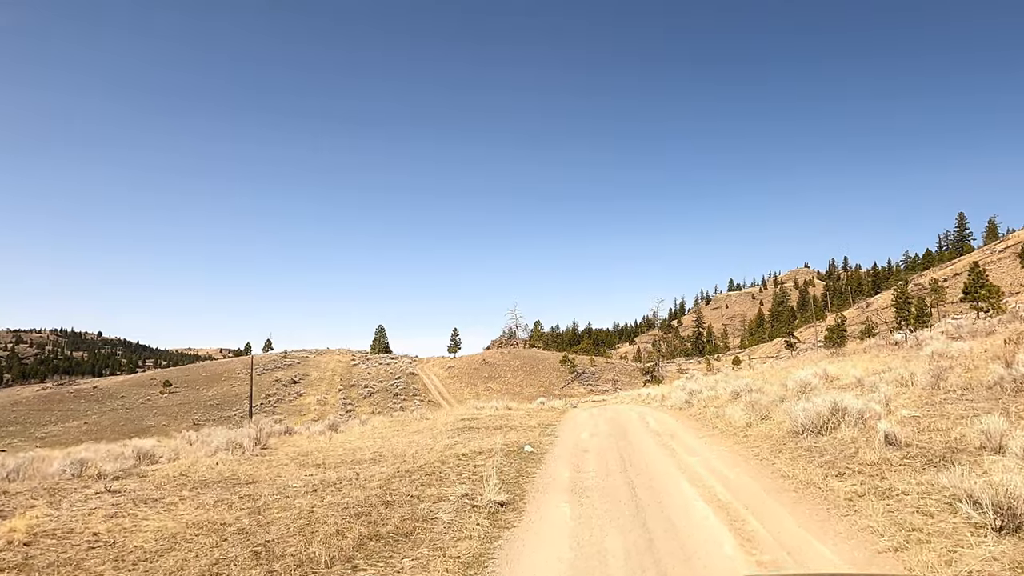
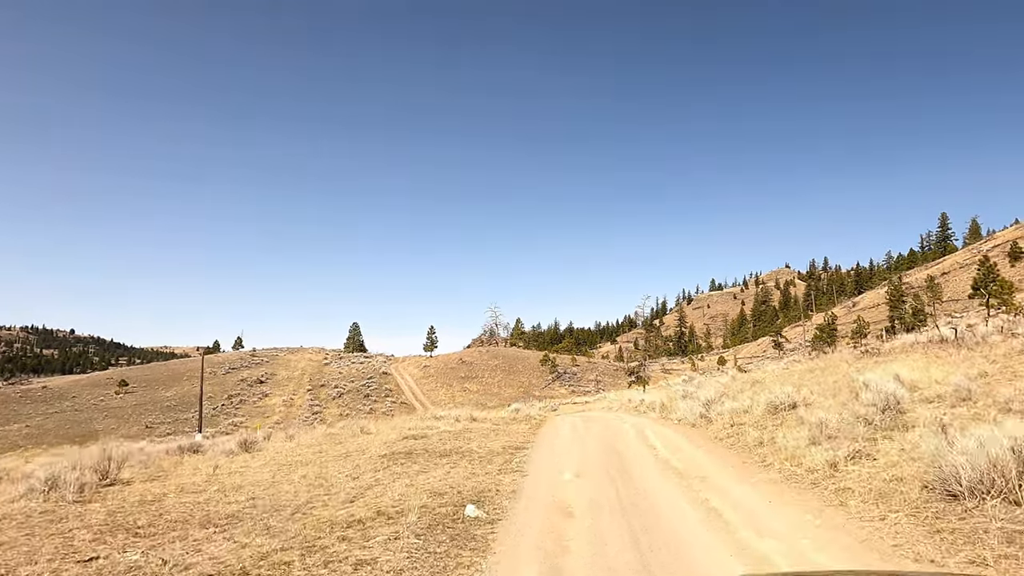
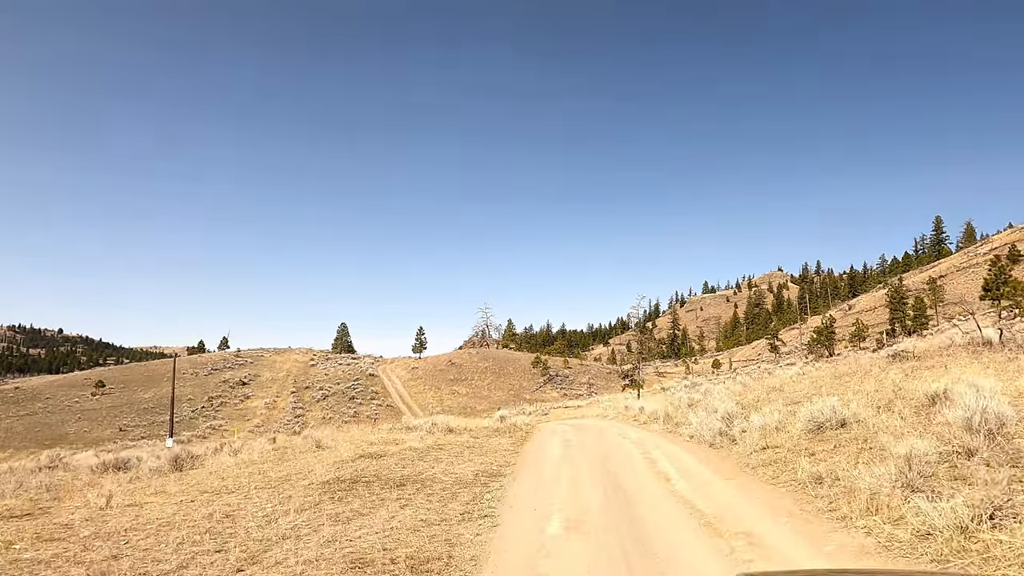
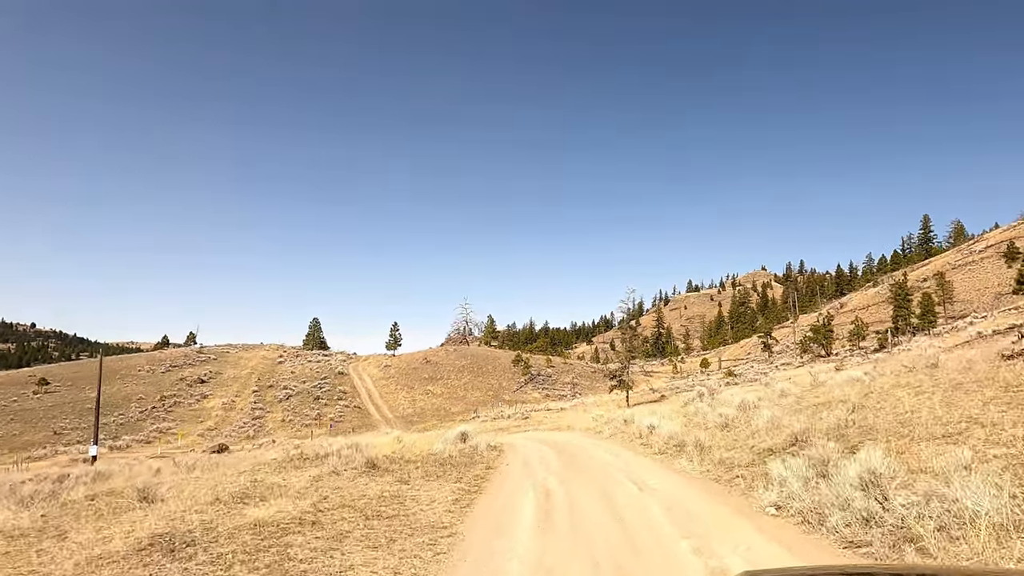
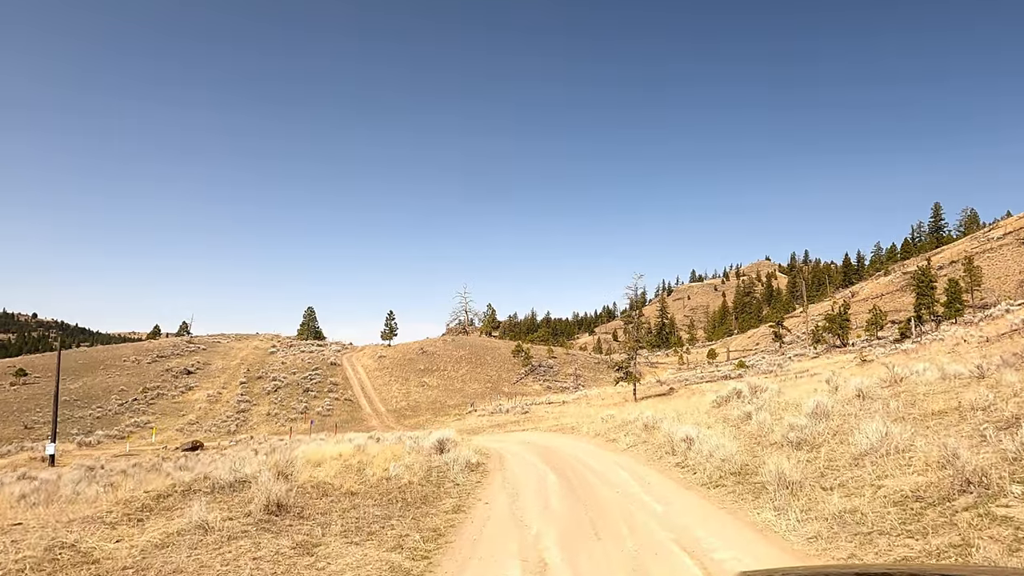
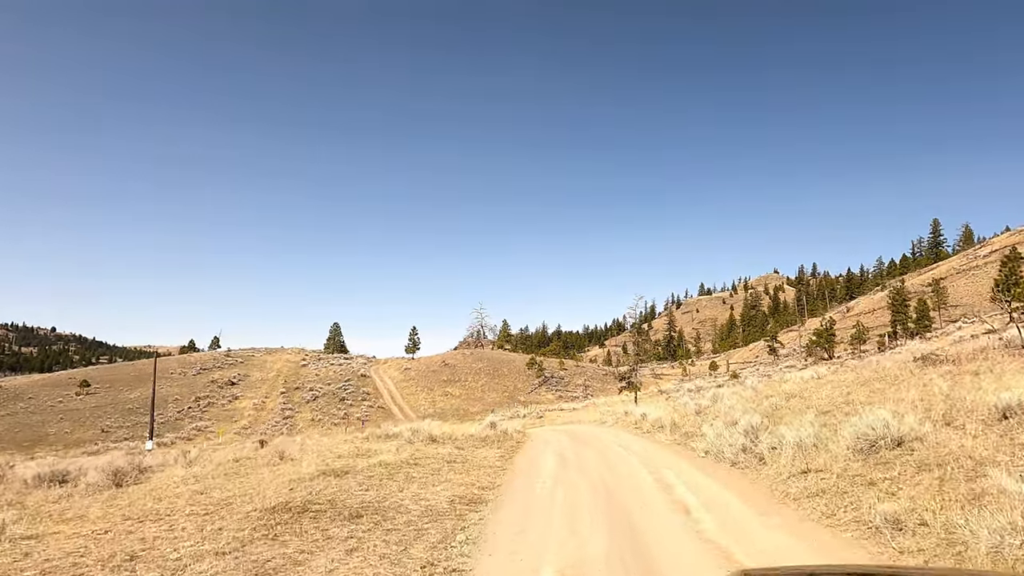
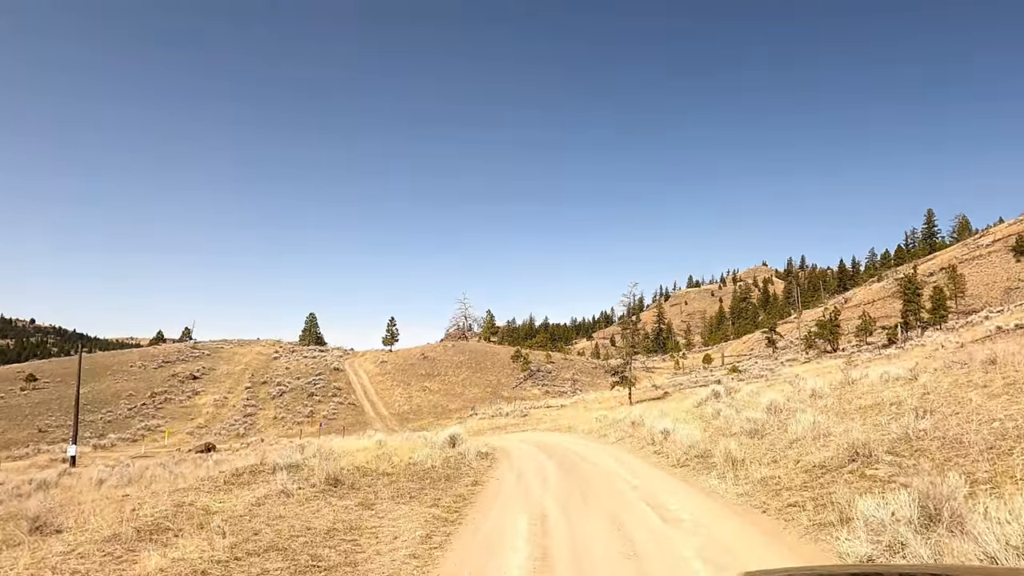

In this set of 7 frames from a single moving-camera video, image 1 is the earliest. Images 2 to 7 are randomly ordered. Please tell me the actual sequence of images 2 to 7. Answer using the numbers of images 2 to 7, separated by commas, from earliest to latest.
2, 3, 6, 4, 7, 5
